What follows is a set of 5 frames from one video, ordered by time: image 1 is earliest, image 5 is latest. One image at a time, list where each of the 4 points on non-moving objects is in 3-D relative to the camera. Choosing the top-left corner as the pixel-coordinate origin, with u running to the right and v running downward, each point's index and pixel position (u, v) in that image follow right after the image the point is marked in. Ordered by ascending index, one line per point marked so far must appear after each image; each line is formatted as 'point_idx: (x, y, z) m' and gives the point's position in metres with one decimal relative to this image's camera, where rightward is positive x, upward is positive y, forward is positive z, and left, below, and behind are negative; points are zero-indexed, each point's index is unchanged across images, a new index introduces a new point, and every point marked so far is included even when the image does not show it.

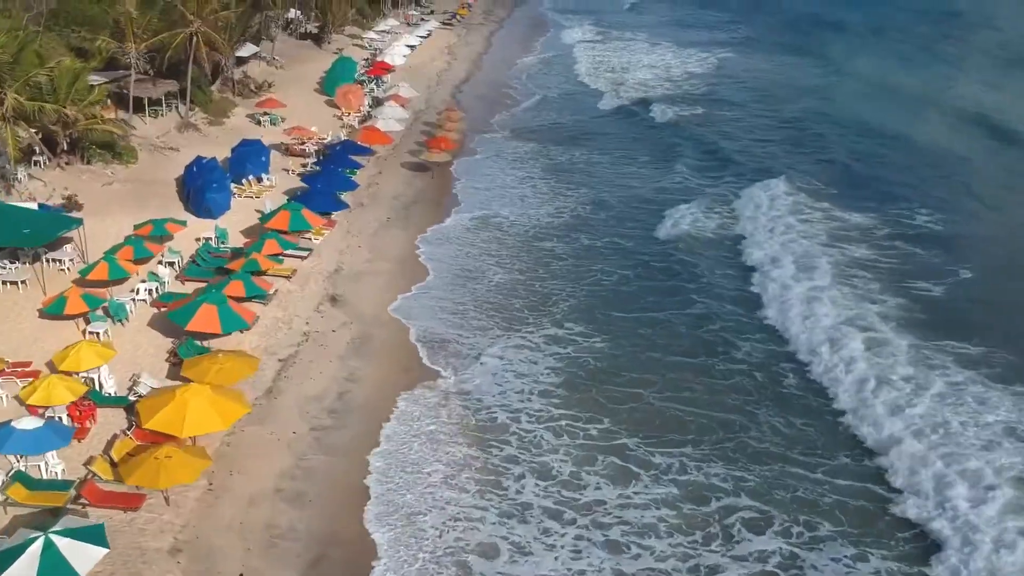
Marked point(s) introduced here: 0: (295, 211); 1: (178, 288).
0: (-3.8, +1.3, +17.4) m
1: (-5.2, 0.0, +15.7) m
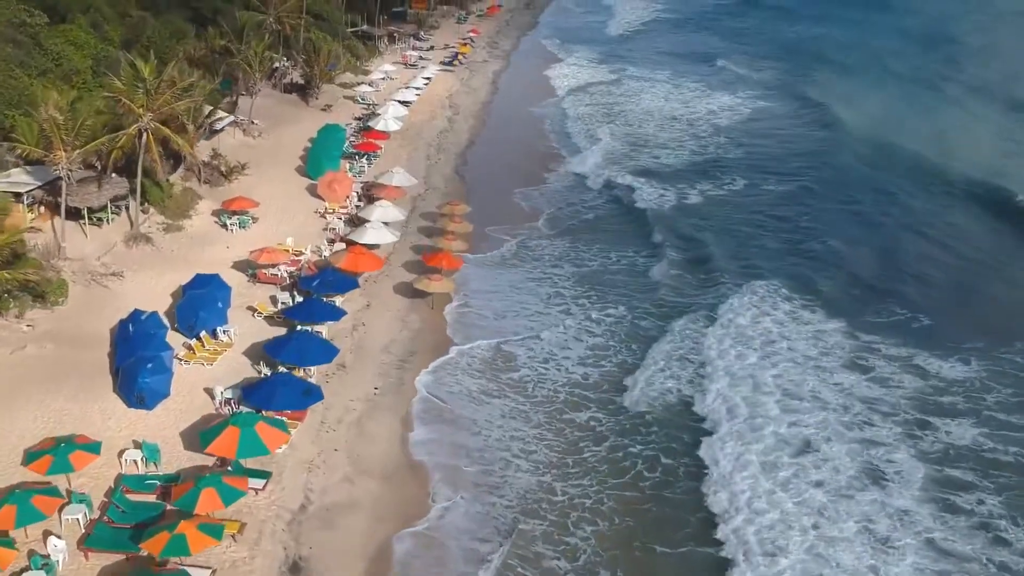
0: (-3.5, -1.8, +13.1) m
1: (-4.9, -3.1, +11.3) m
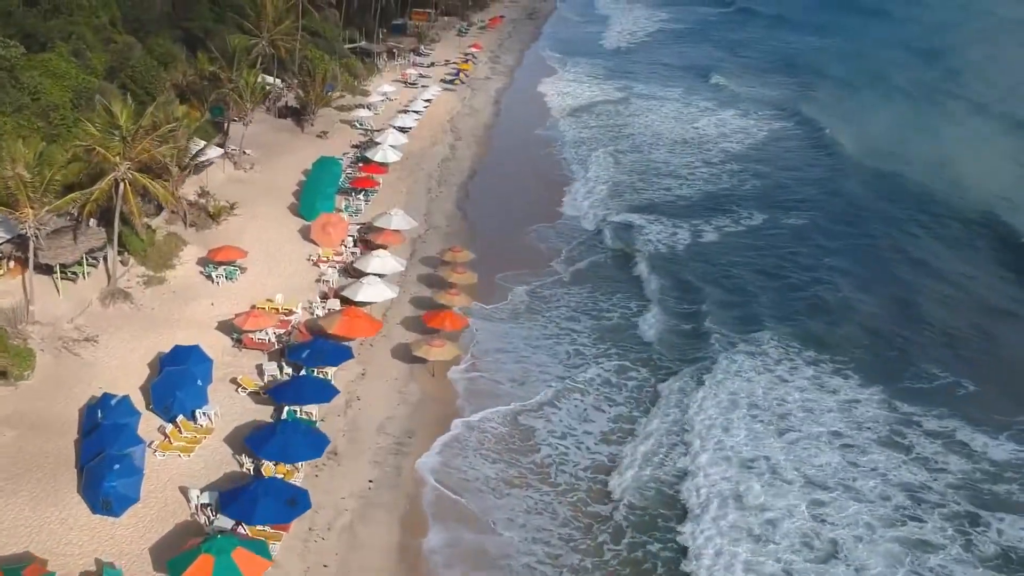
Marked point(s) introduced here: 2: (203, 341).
0: (-3.3, -3.1, +11.4) m
1: (-4.8, -4.4, +9.7) m
2: (-5.9, -1.0, +19.1) m
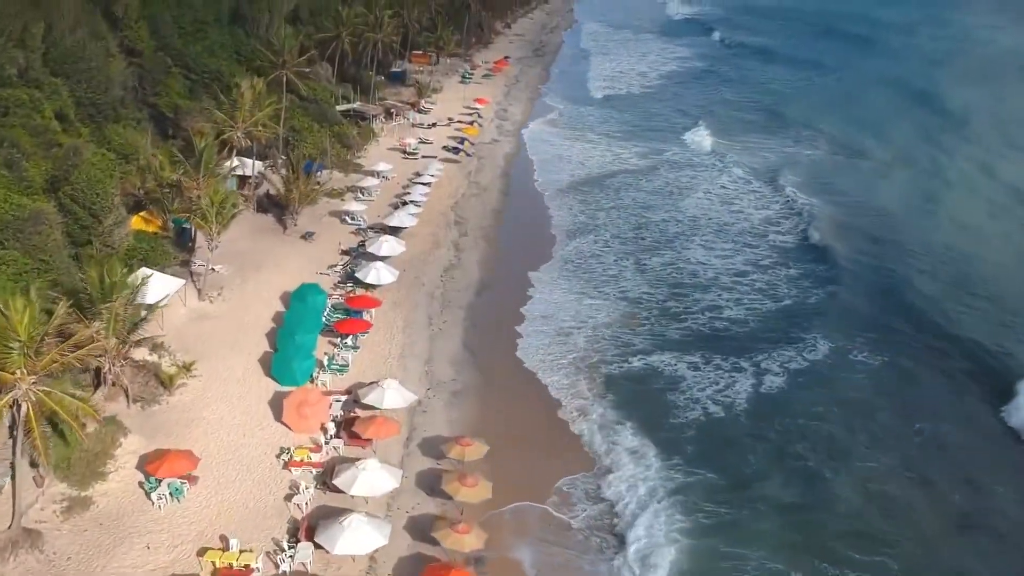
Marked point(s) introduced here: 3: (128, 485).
0: (-2.9, -6.8, +6.6) m
1: (-4.3, -8.1, +4.8) m
2: (-5.5, -4.8, +14.2) m
3: (-6.7, -3.5, +17.2) m
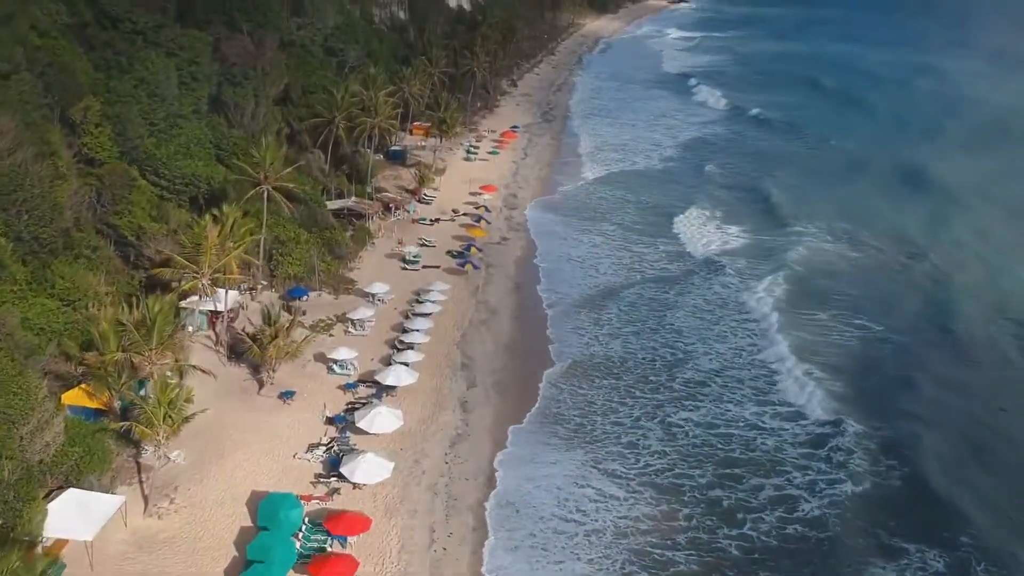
0: (-2.5, -10.5, +1.6) m
1: (-4.0, -11.8, -0.3) m
2: (-5.0, -8.7, +9.2) m
3: (-6.2, -7.5, +12.3) m
